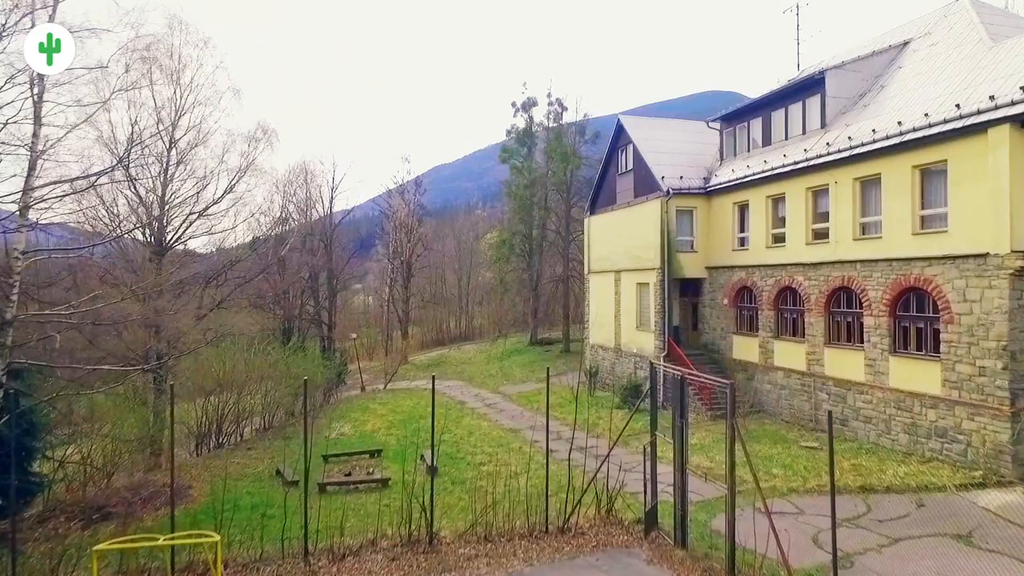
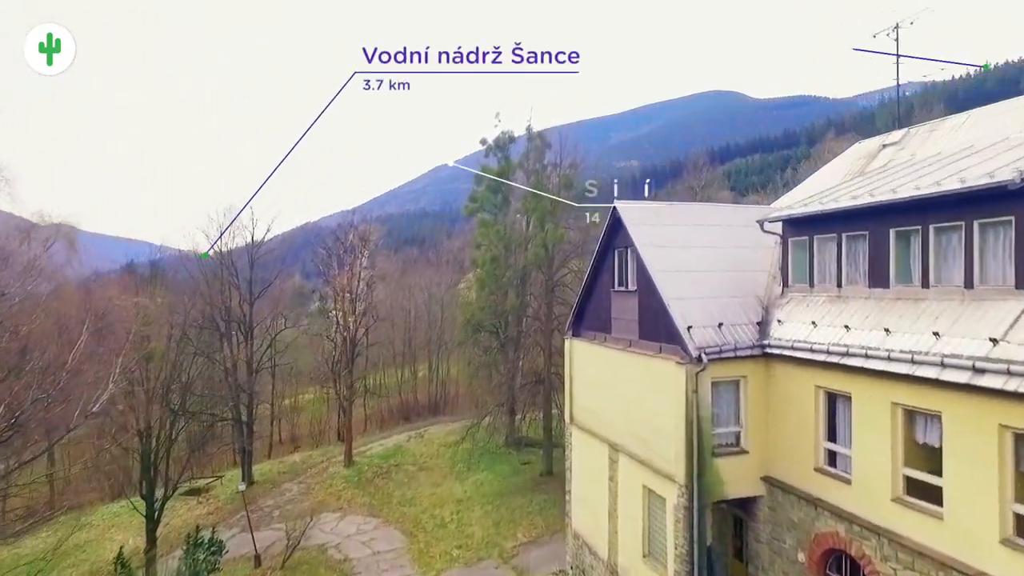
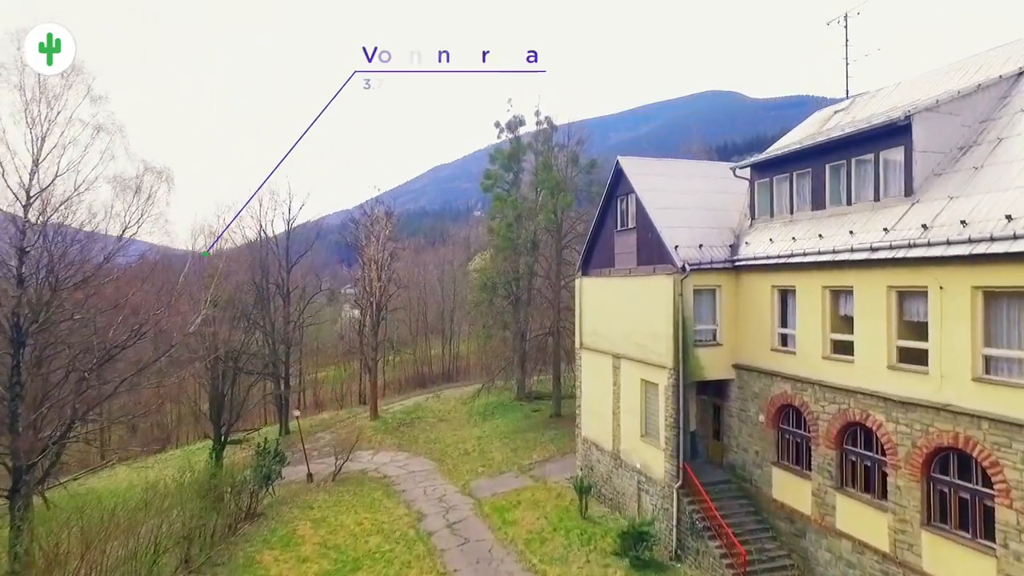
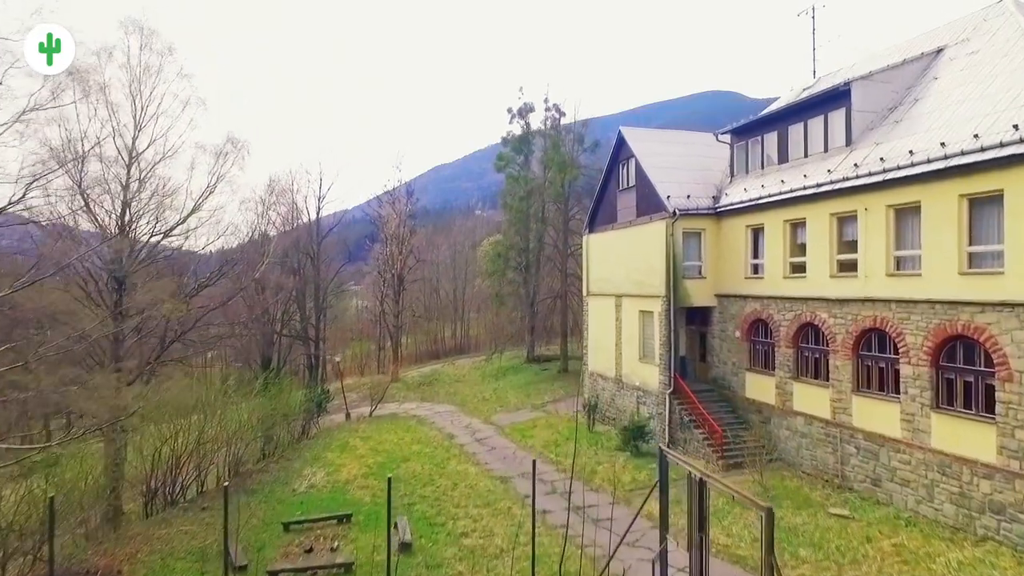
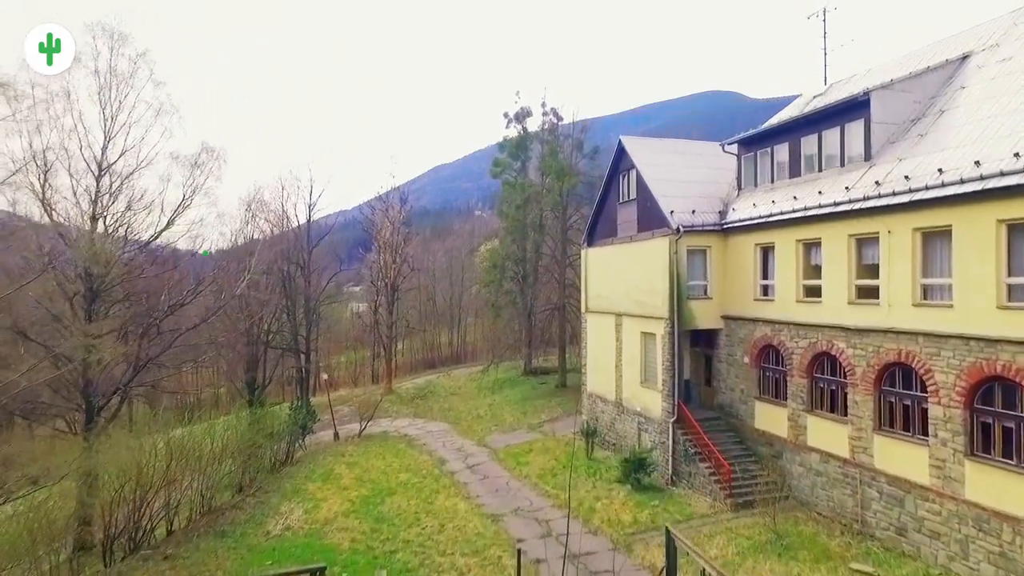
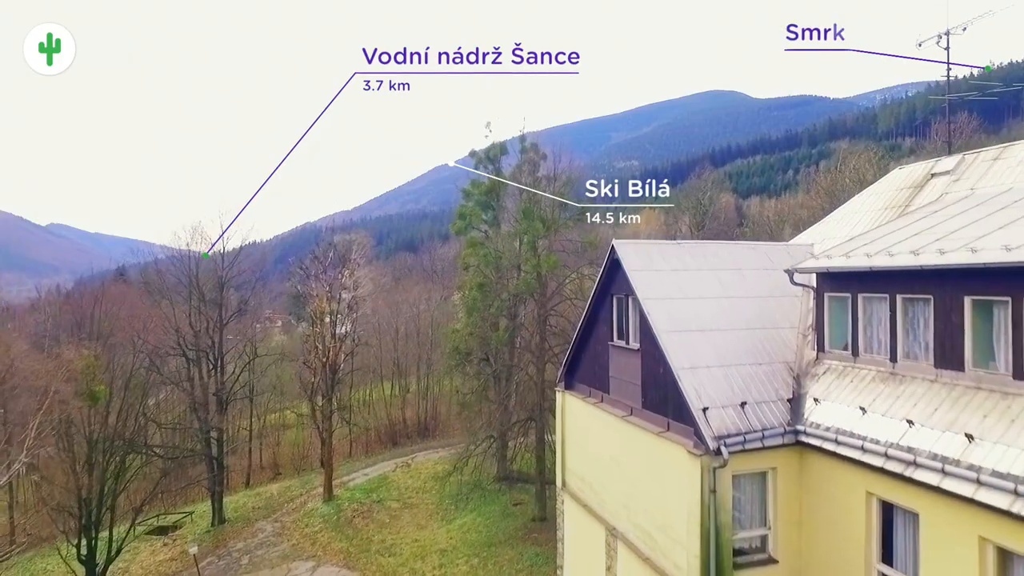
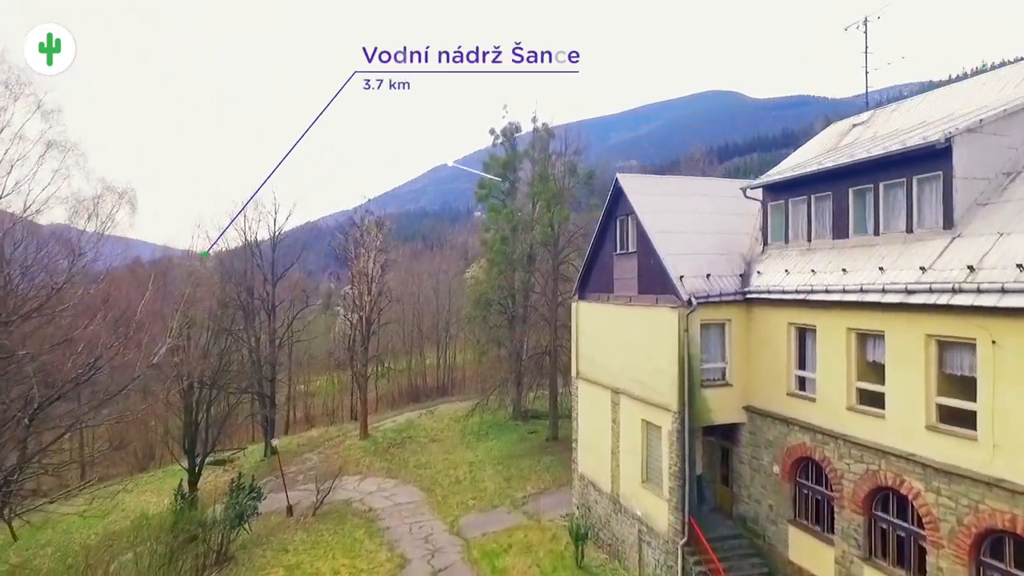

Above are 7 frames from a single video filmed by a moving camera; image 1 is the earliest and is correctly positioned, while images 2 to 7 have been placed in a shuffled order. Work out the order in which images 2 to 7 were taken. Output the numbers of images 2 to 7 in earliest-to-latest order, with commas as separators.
4, 5, 3, 7, 2, 6
